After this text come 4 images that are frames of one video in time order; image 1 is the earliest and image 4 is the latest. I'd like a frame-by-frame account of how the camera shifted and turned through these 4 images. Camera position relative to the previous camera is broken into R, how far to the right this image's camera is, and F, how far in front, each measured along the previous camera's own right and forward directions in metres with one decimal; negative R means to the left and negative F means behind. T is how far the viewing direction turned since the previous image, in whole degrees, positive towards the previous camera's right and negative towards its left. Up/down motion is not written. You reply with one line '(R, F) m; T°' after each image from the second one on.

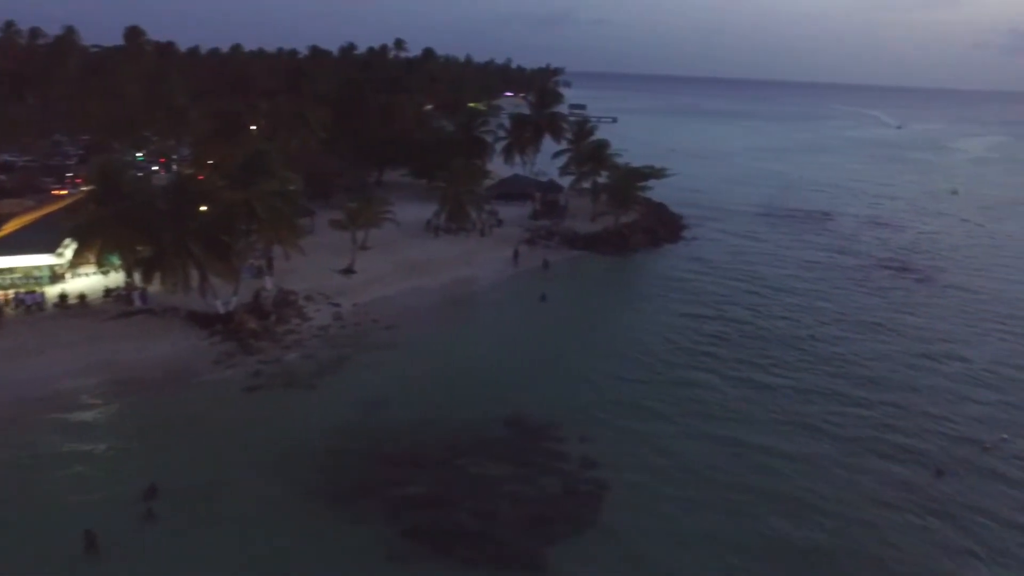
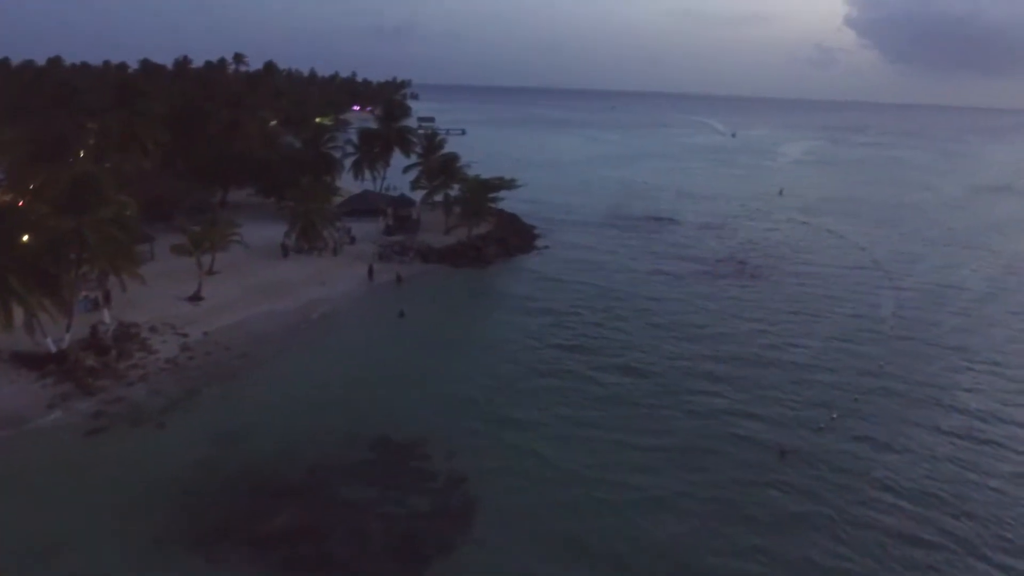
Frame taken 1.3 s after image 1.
(0.0, -0.1) m; +10°
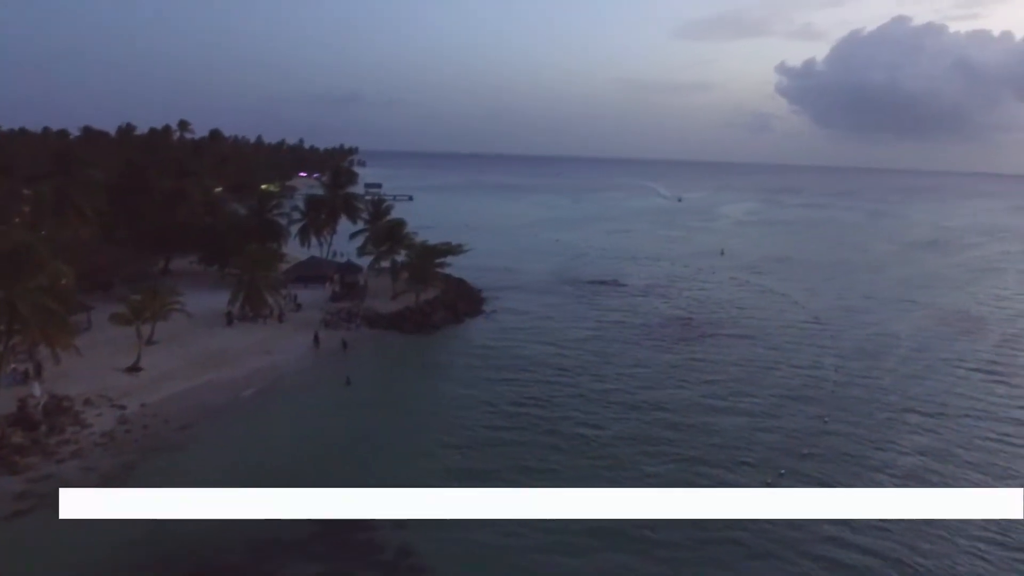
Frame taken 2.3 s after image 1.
(-1.2, -7.7) m; -14°
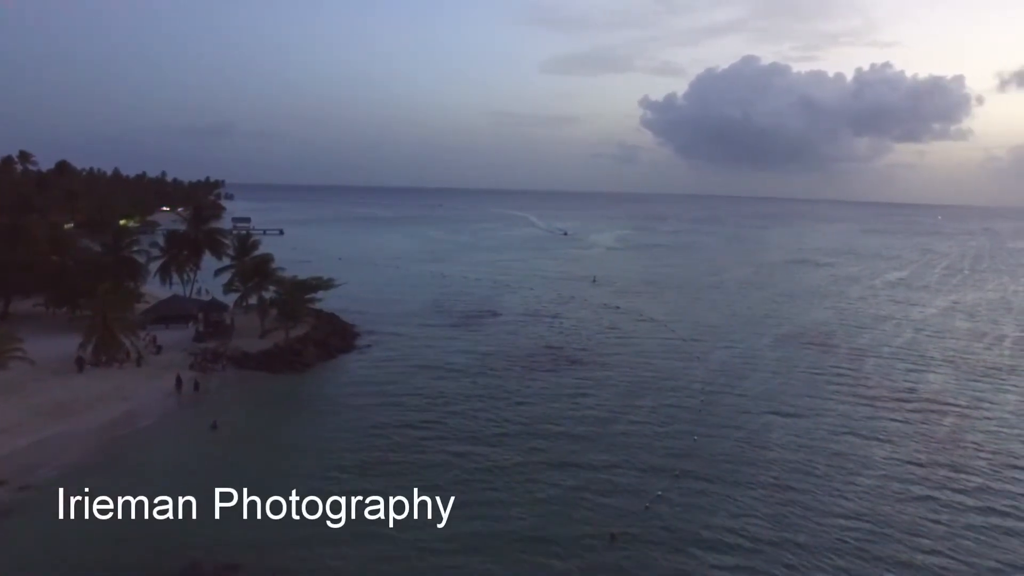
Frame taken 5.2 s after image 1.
(+0.3, +0.4) m; +9°
